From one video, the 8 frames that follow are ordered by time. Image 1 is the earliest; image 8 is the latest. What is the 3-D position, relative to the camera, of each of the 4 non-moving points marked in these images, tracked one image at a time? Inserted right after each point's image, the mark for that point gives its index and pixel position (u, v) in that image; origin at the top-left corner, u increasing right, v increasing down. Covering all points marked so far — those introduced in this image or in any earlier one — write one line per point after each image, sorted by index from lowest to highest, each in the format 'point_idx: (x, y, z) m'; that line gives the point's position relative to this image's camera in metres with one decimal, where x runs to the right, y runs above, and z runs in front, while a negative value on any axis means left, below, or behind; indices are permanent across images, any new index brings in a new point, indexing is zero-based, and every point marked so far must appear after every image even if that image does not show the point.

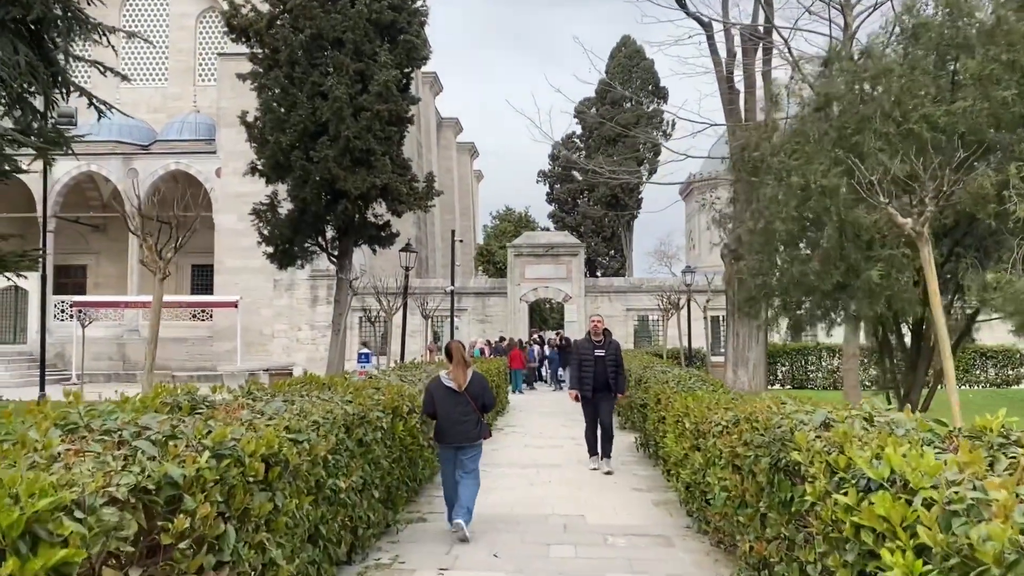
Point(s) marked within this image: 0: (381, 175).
0: (-2.8, +2.4, +18.4) m
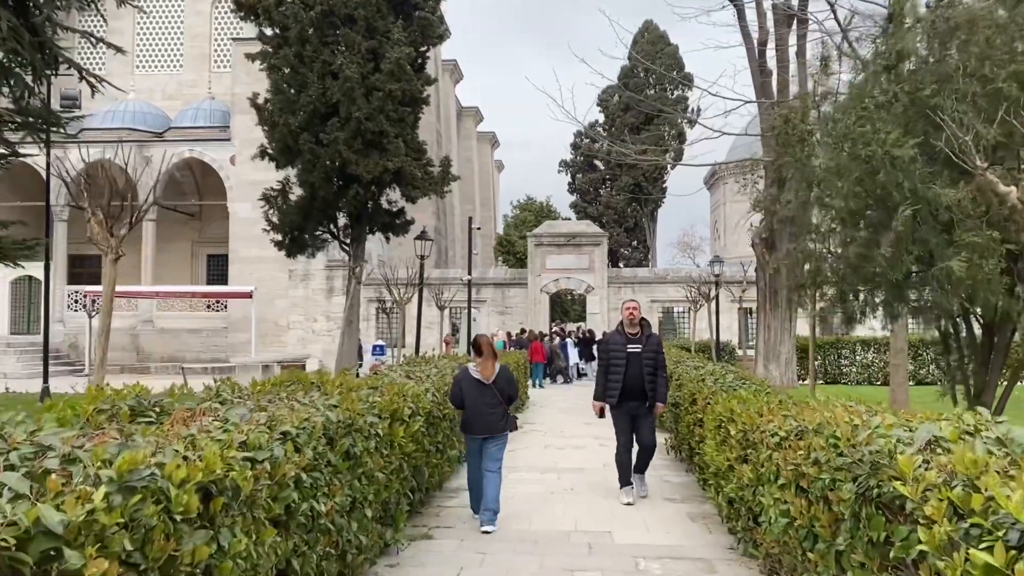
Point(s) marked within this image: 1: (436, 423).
0: (-2.4, +2.7, +17.5) m
1: (-0.7, -1.2, +7.3) m
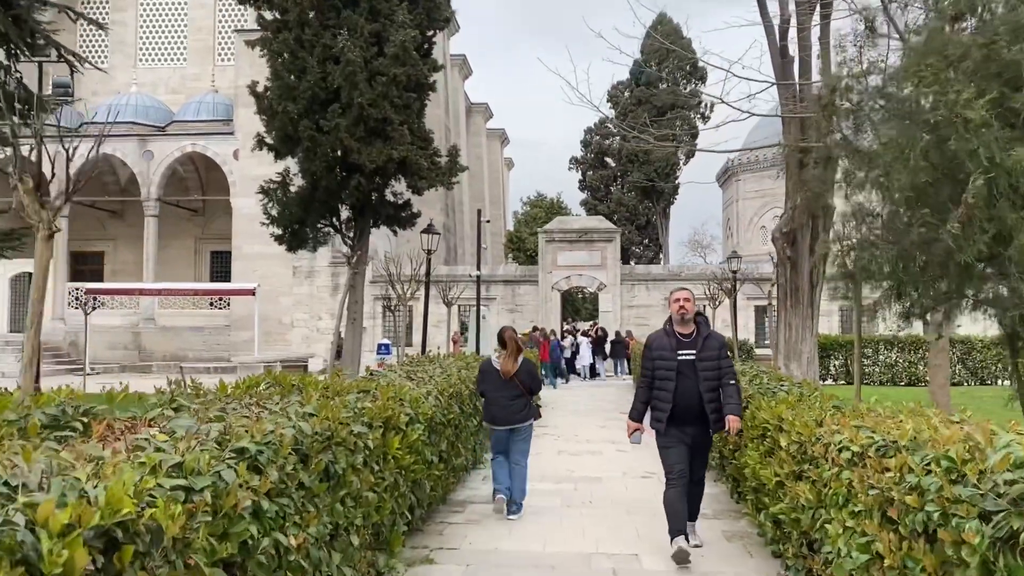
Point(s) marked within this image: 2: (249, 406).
0: (-2.2, +2.7, +16.7) m
1: (-0.6, -1.1, +6.5) m
2: (-1.3, -0.6, +4.2) m
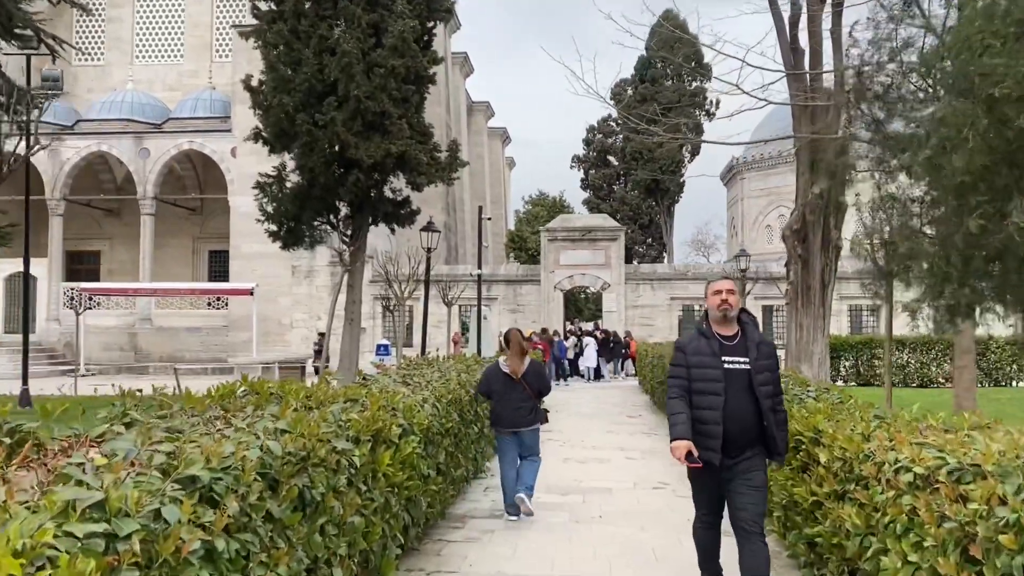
0: (-2.2, +2.8, +16.1) m
1: (-0.5, -1.1, +5.9) m
2: (-1.2, -0.6, +3.6) m
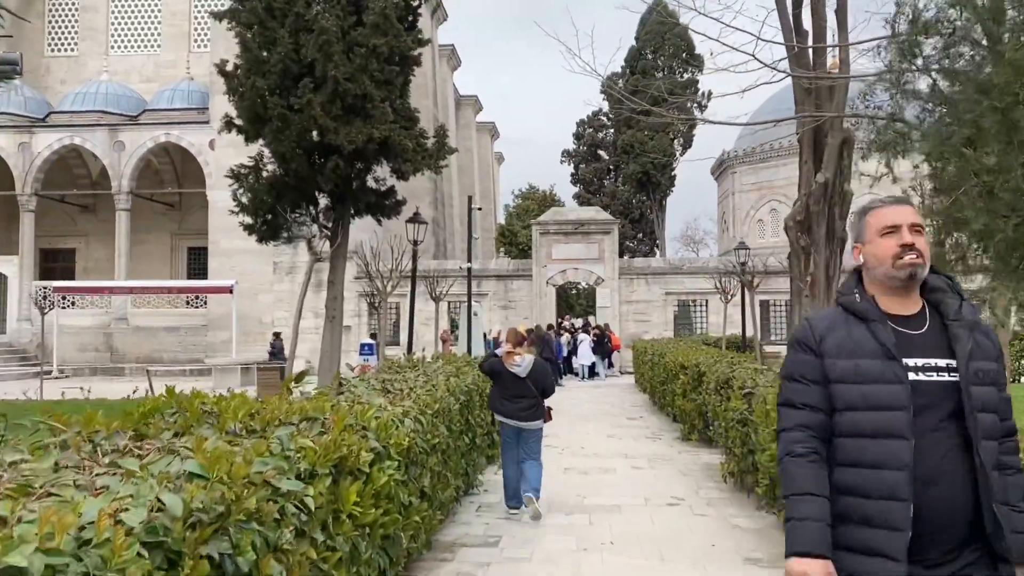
0: (-2.3, +2.8, +15.1) m
1: (-0.5, -1.0, +4.9) m
2: (-1.2, -0.5, +2.6) m
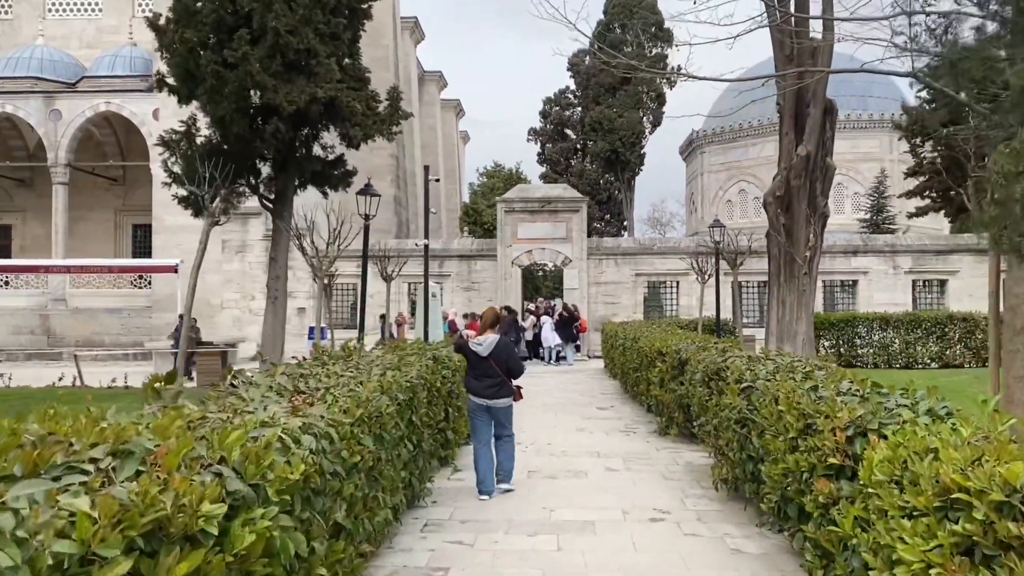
0: (-2.9, +3.2, +13.6) m
1: (-0.8, -0.9, +3.6) m
2: (-1.4, -0.4, +1.2) m
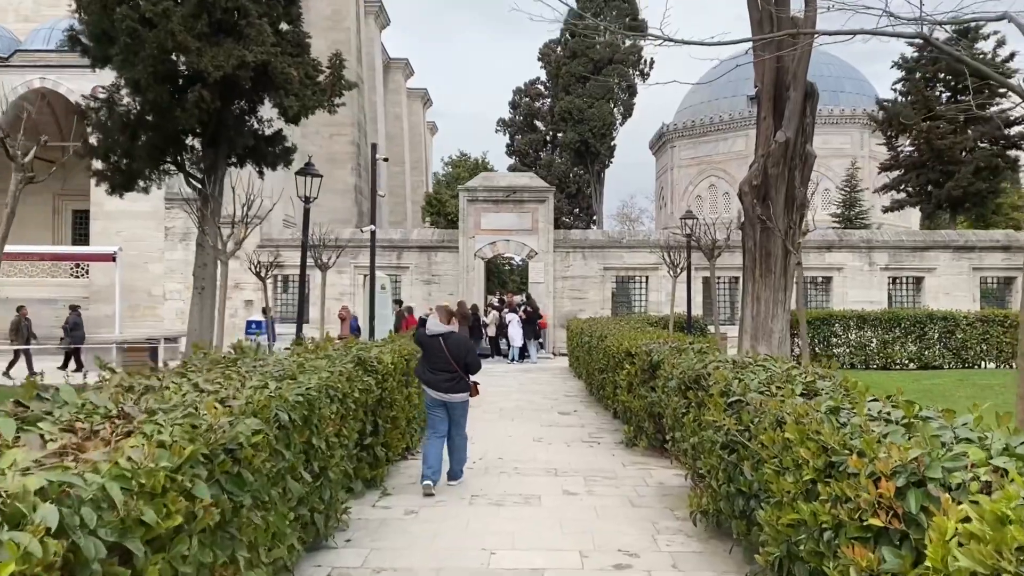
0: (-3.6, +3.3, +12.1) m
1: (-1.1, -0.8, +2.2) m
2: (-1.6, -0.3, -0.2) m
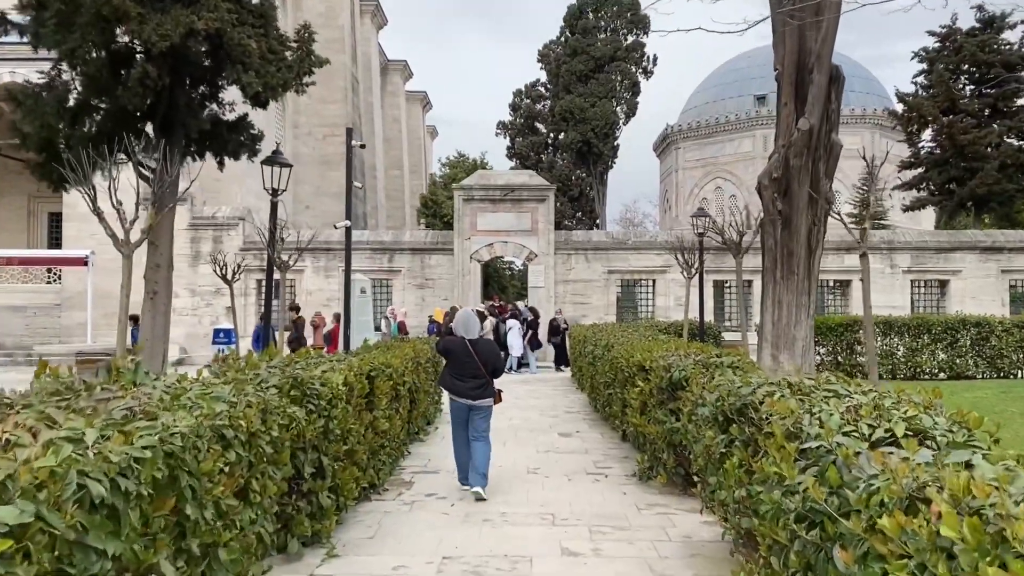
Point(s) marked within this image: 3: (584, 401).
0: (-3.7, +3.3, +10.6) m
1: (-1.2, -0.8, +0.6) m
2: (-1.7, -0.3, -1.8) m
3: (+1.2, -1.9, +14.5) m
